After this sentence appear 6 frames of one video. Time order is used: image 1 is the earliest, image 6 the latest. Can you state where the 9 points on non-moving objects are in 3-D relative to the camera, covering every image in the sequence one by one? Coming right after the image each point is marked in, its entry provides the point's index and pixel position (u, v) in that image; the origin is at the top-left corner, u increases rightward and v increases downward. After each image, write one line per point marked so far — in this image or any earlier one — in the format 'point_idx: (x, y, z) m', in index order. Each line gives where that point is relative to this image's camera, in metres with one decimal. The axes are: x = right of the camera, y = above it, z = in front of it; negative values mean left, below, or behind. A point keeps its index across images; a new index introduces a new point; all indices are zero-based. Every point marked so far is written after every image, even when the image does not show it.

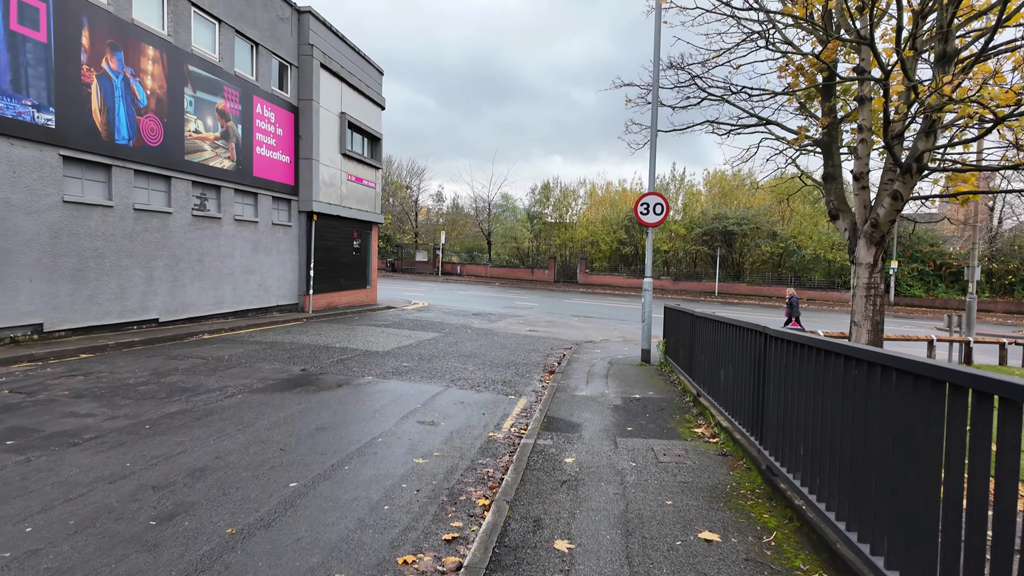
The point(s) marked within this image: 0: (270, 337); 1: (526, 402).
0: (-4.3, -0.9, +10.5) m
1: (+0.2, -1.3, +6.7) m
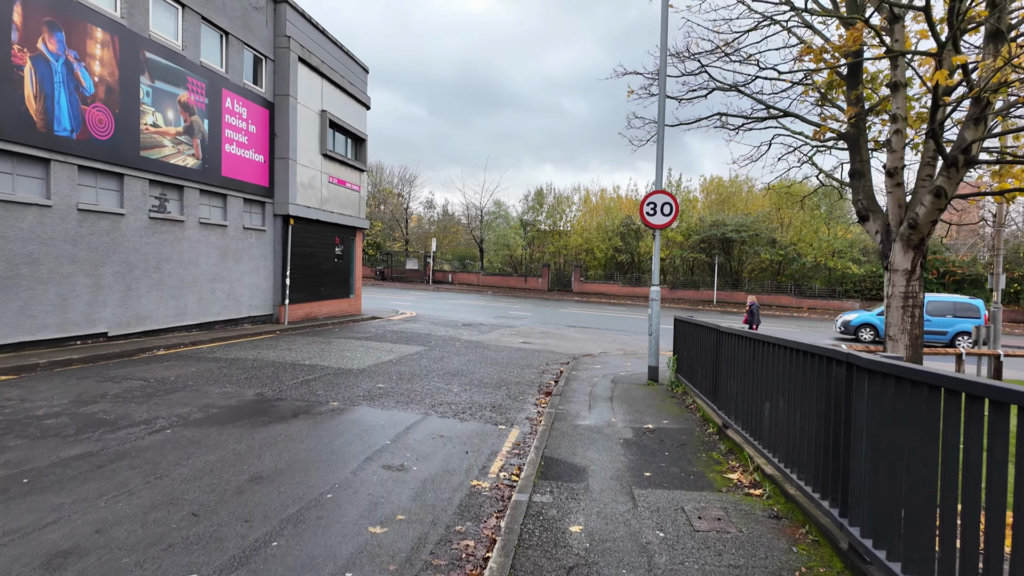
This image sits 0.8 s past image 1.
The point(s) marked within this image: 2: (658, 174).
0: (-4.4, -1.0, +9.4) m
1: (+0.1, -1.4, +5.6) m
2: (+2.1, +1.6, +8.4) m
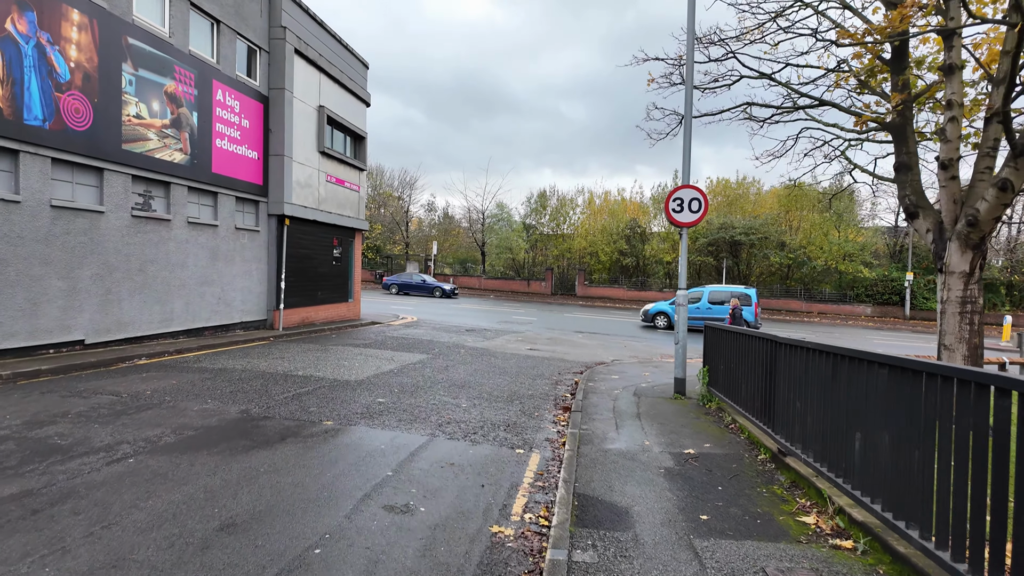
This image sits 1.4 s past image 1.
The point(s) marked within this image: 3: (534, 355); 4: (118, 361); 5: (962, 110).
0: (-4.2, -1.1, +8.6) m
1: (+0.2, -1.4, +4.9) m
2: (+2.2, +1.6, +7.7) m
3: (+0.5, -1.4, +12.6) m
4: (-5.5, -1.0, +8.3) m
5: (+5.3, +2.1, +7.0) m
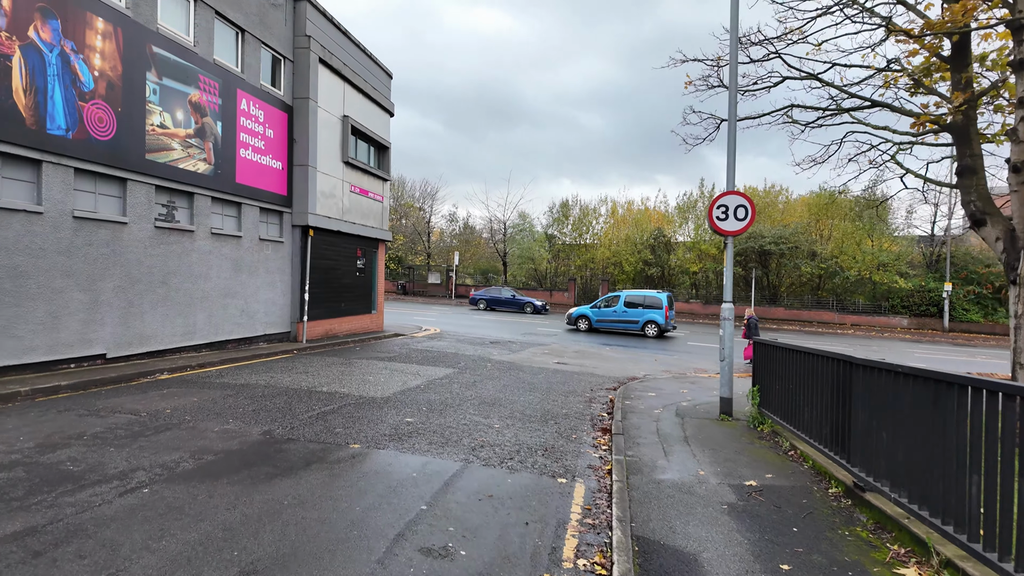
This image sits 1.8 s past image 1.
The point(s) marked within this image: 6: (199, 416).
0: (-3.8, -1.3, +8.4) m
1: (+0.6, -1.5, +4.5) m
2: (+2.6, +1.4, +7.2) m
3: (+1.0, -1.7, +12.2) m
4: (-5.1, -1.2, +8.1) m
5: (+5.7, +1.9, +6.4) m
6: (-3.1, -1.3, +5.9) m
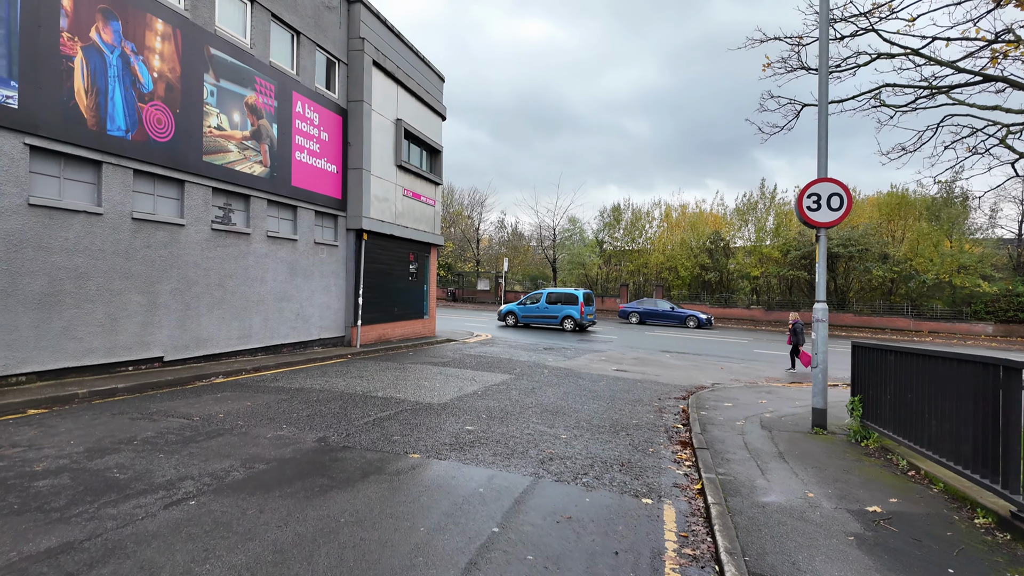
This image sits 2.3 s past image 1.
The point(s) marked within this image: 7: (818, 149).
0: (-2.9, -1.3, +8.1) m
1: (+1.1, -1.5, +3.9) m
2: (+3.4, +1.4, +6.5) m
3: (+2.2, -1.7, +11.6) m
4: (-4.3, -1.2, +8.0) m
5: (+6.3, +2.0, +5.5) m
6: (-2.5, -1.3, +5.6) m
7: (+3.3, +1.5, +6.5) m
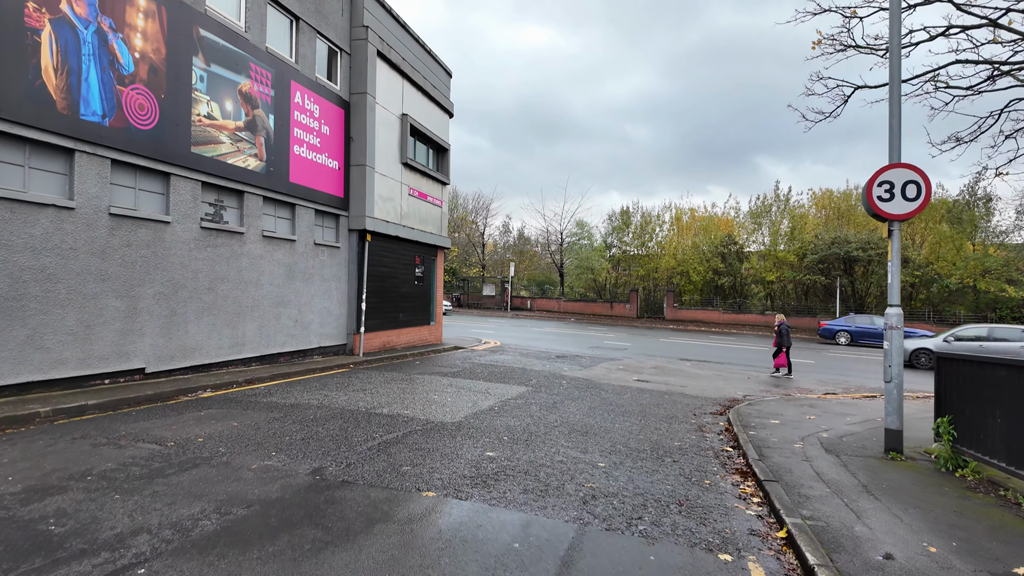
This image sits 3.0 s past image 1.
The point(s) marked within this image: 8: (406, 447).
0: (-2.7, -1.3, +7.3) m
1: (+1.3, -1.5, +3.0) m
2: (+3.6, +1.4, +5.7) m
3: (+2.5, -1.8, +10.7) m
4: (-4.0, -1.3, +7.1) m
5: (+6.5, +2.0, +4.6) m
6: (-2.2, -1.3, +4.8) m
7: (+3.6, +1.5, +5.7) m
8: (-0.9, -1.4, +5.1) m
